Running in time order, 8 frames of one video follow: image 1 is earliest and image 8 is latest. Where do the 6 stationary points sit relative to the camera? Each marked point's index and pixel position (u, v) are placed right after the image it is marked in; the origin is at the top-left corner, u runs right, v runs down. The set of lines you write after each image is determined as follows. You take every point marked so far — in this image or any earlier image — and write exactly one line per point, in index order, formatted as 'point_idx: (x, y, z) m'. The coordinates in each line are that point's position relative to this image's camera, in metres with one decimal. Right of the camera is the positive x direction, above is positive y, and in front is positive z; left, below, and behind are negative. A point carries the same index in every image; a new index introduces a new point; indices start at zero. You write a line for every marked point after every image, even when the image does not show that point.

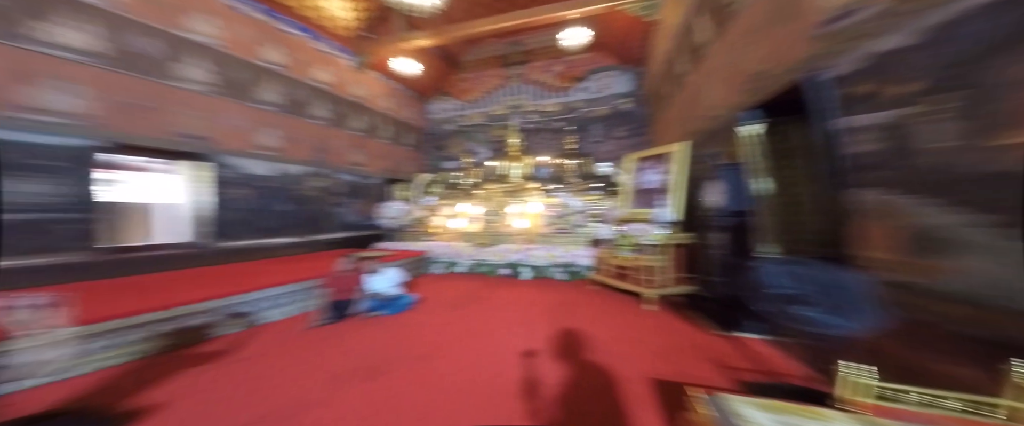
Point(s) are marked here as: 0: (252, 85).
0: (-3.6, +1.8, +4.0) m
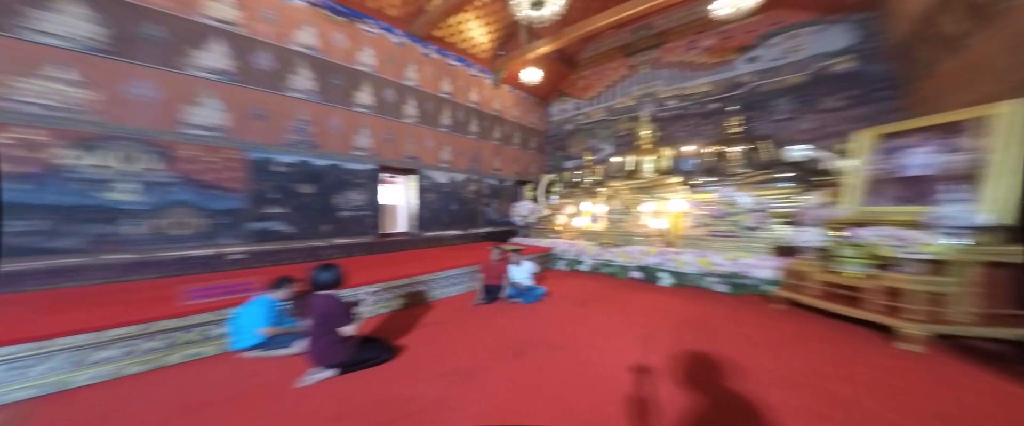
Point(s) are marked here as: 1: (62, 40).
0: (-1.5, +1.9, +5.1) m
1: (-4.0, +1.7, +2.7) m
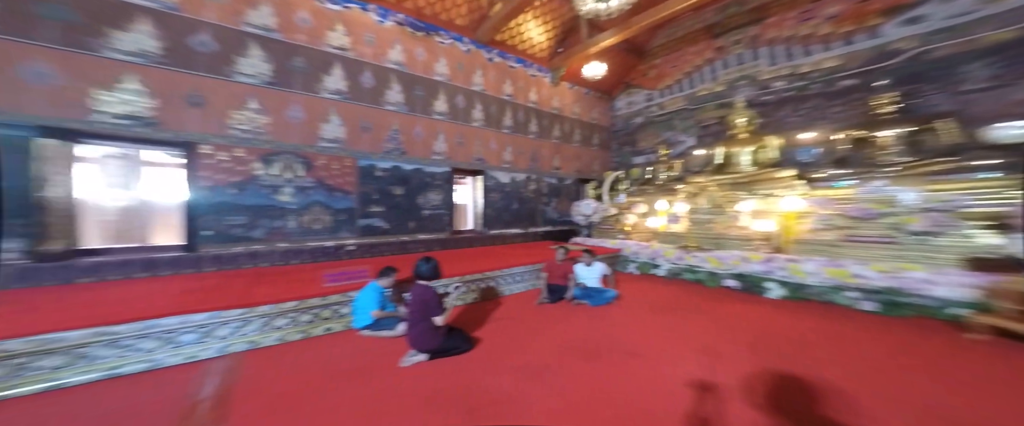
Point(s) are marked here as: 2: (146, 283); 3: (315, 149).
0: (-0.3, +1.9, +5.2) m
1: (-3.2, +1.7, +3.4) m
2: (-3.7, -0.7, +2.6) m
3: (-2.8, +0.9, +3.7) m
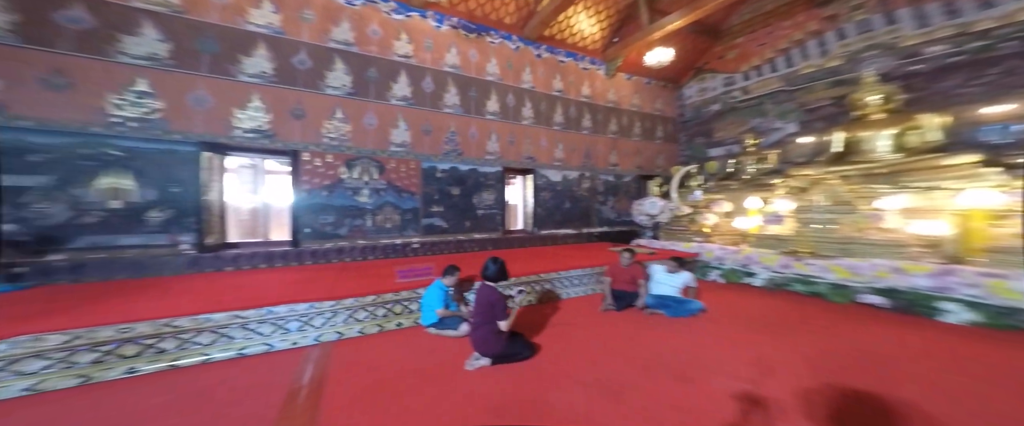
0: (+0.7, +1.9, +5.1) m
1: (-2.4, +1.7, +3.7) m
2: (-3.0, -0.7, +3.1) m
3: (-1.9, +0.9, +4.0) m
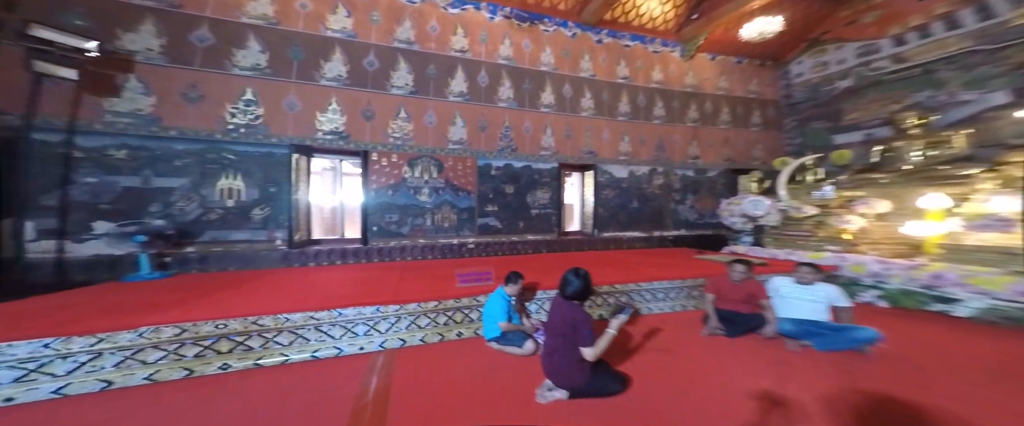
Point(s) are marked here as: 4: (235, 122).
0: (+1.8, +1.9, +4.6) m
1: (-1.6, +1.8, +3.8) m
2: (-2.2, -0.7, +3.3) m
3: (-1.0, +0.9, +4.0) m
4: (-3.3, +1.0, +3.1) m
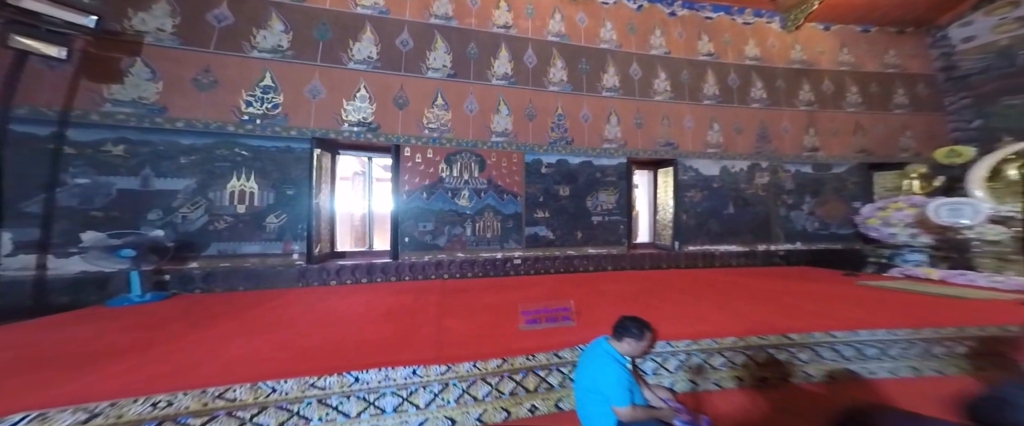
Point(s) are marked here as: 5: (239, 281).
0: (+2.5, +1.8, +3.7) m
1: (-0.9, +1.7, +3.2) m
2: (-1.6, -0.8, +2.6) m
3: (-0.3, +0.8, +3.3) m
4: (-2.6, +1.0, +2.7) m
5: (-2.6, -0.6, +2.5) m
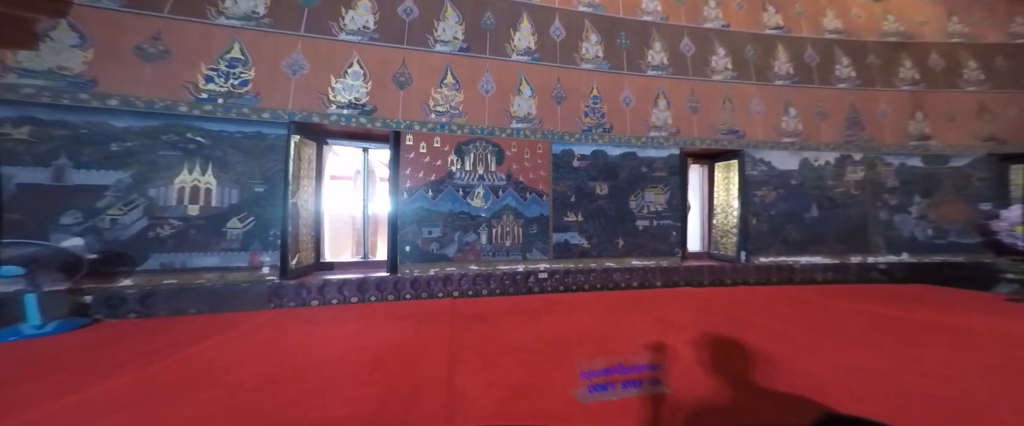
0: (+2.8, +1.7, +3.0) m
1: (-0.6, +1.6, +2.6) m
2: (-1.3, -0.8, +2.0) m
3: (0.0, +0.8, +2.7) m
4: (-2.4, +1.0, +2.1) m
5: (-2.3, -0.7, +1.9) m
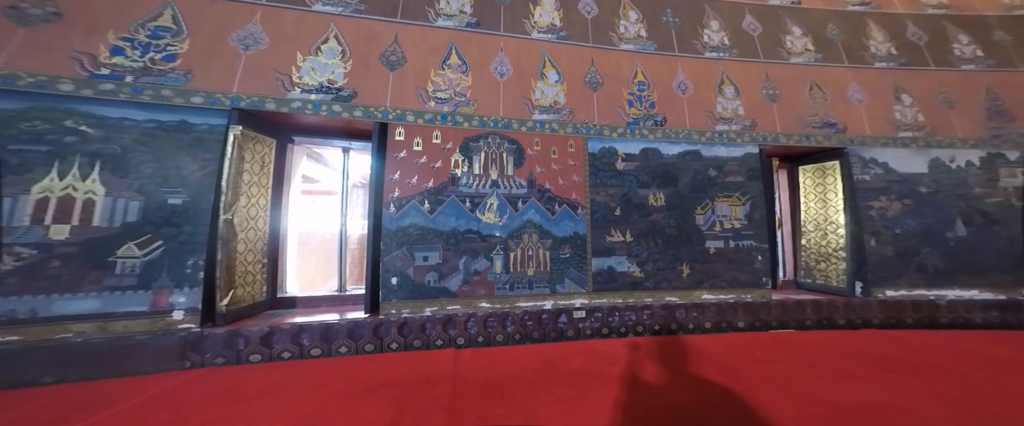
0: (+3.0, +1.6, +2.4) m
1: (-0.4, +1.5, +2.0) m
2: (-1.2, -0.9, +1.3) m
3: (+0.1, +0.7, +2.0) m
4: (-2.2, +0.8, +1.5) m
5: (-2.2, -0.8, +1.2) m
